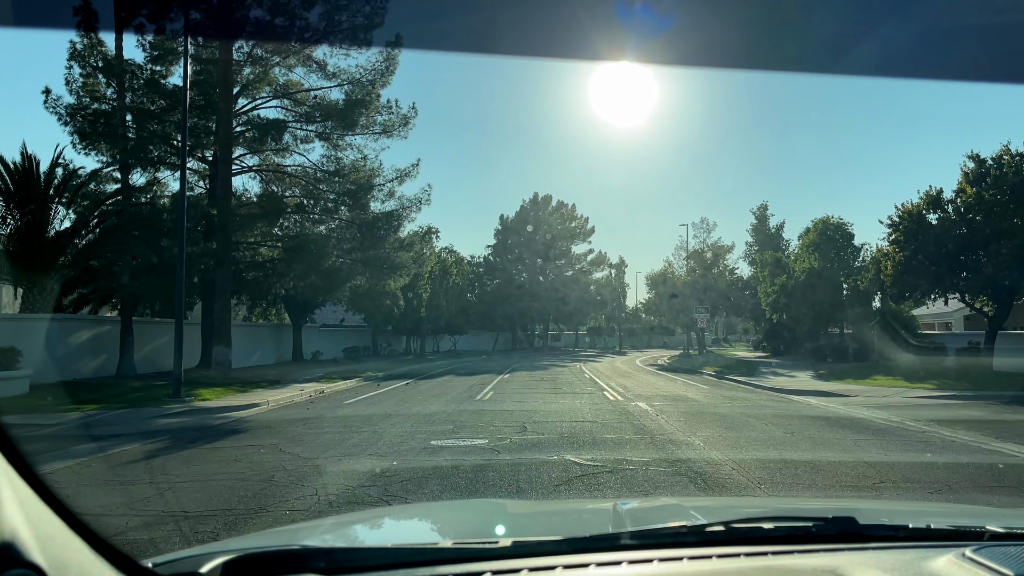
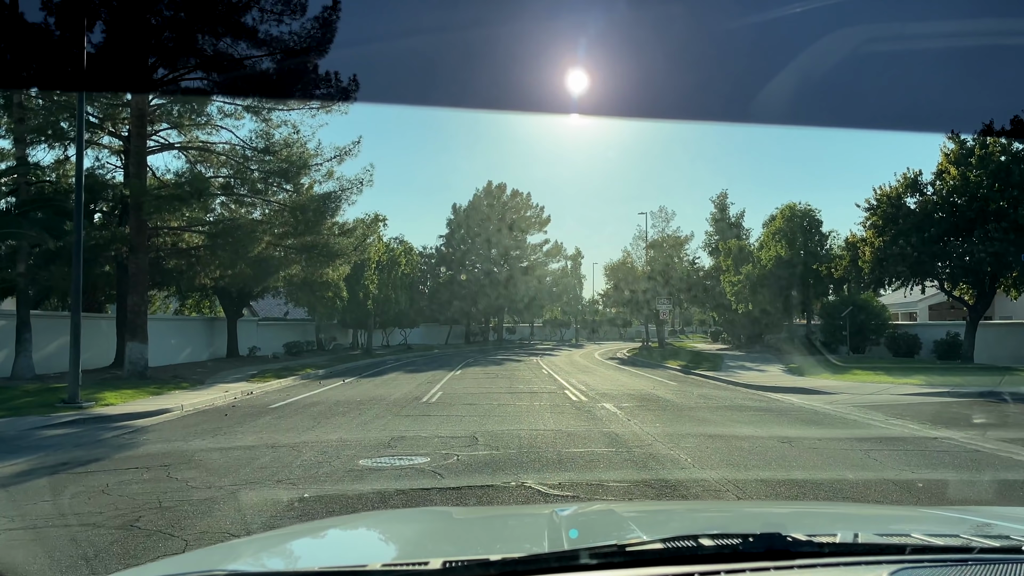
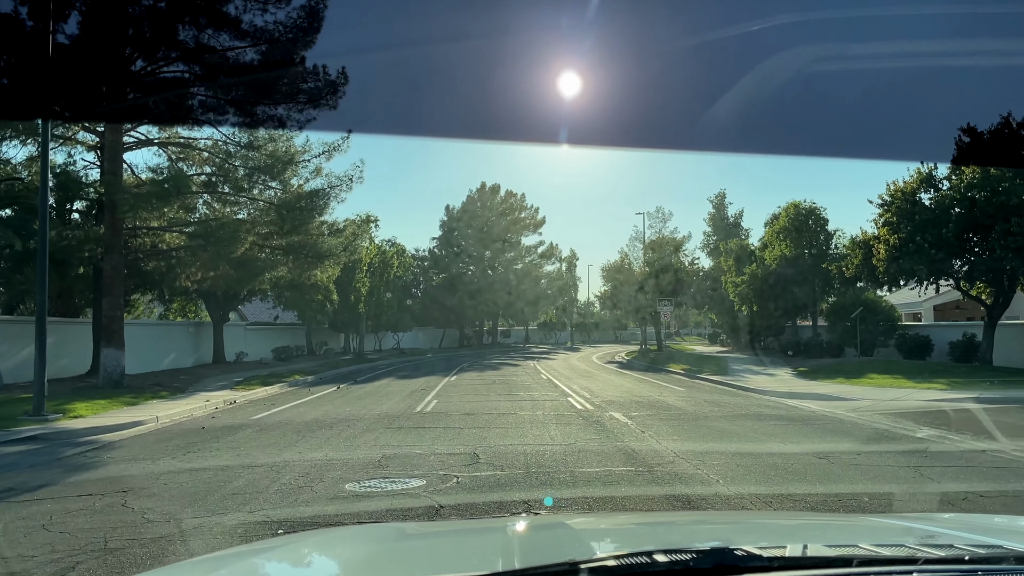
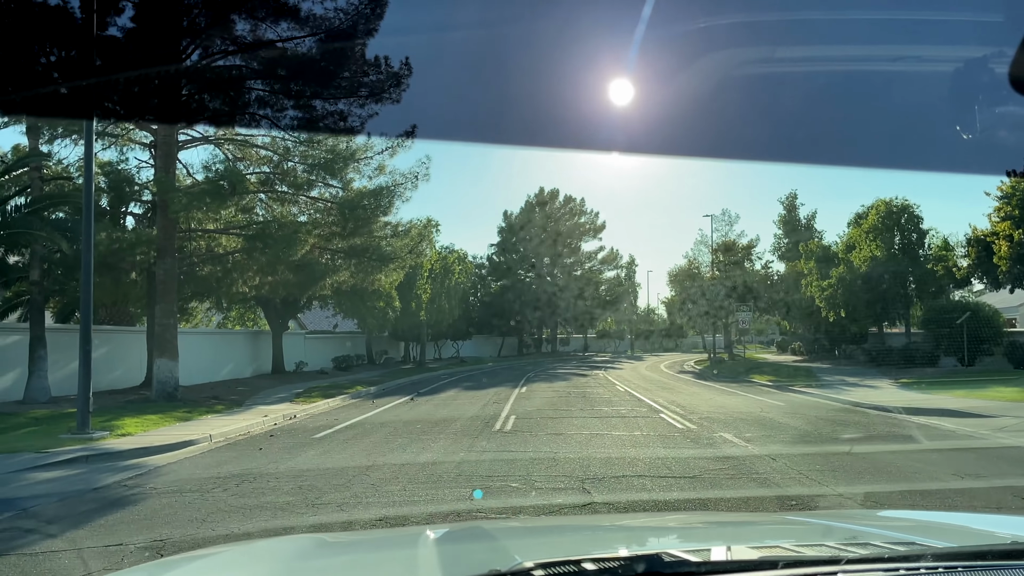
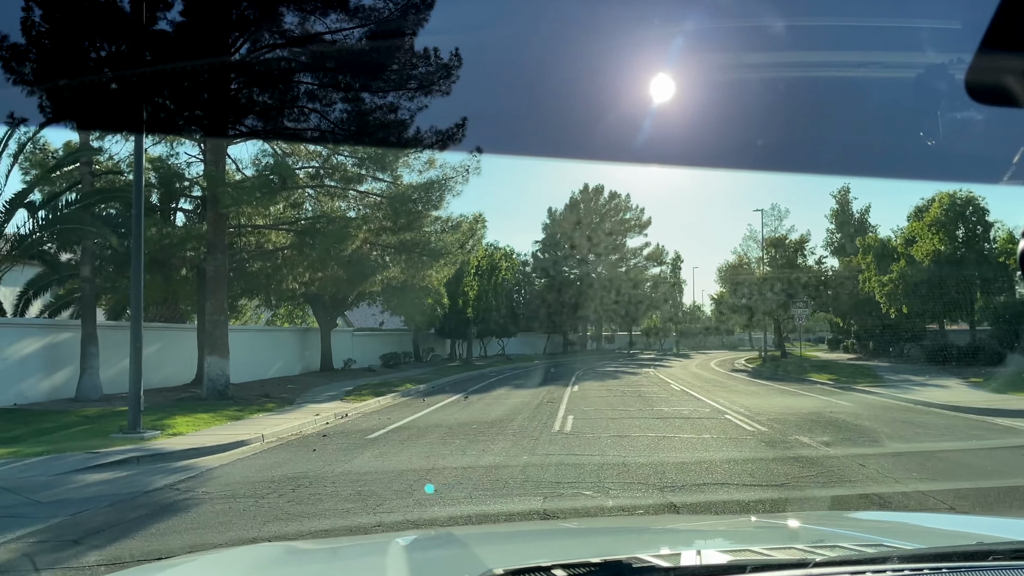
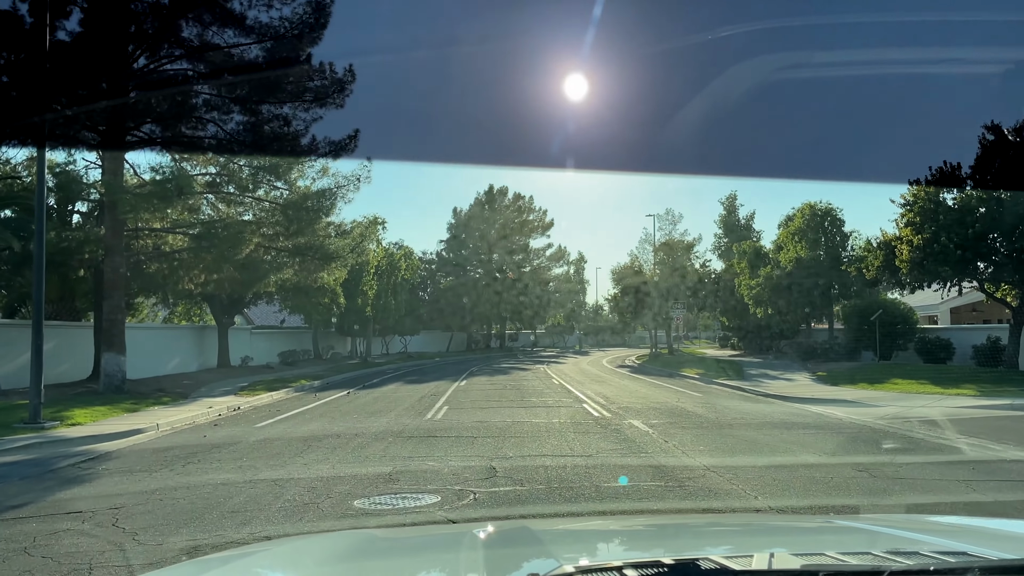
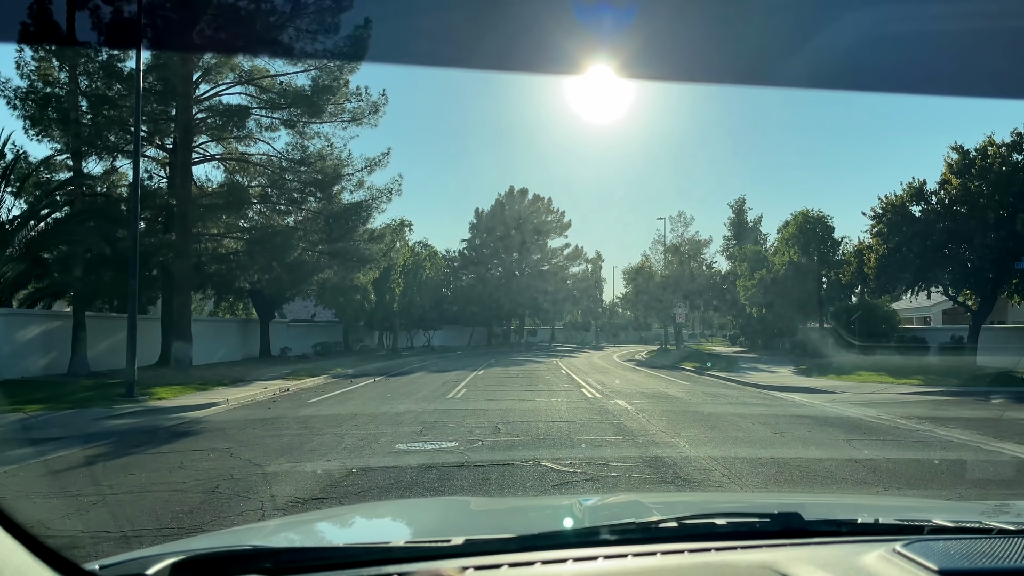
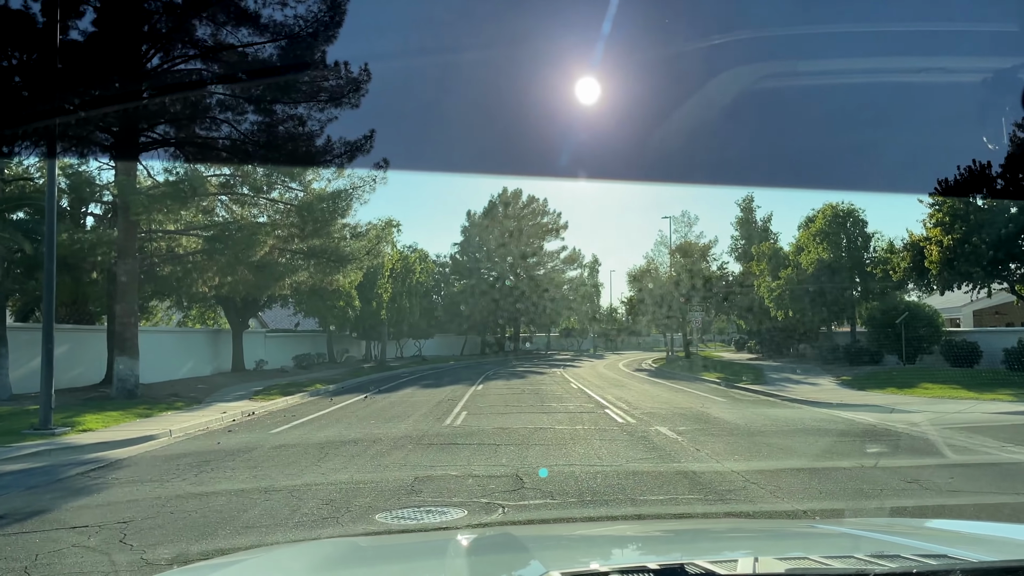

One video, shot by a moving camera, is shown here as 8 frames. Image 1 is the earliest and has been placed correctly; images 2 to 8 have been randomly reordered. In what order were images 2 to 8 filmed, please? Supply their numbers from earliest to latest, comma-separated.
7, 2, 3, 6, 8, 4, 5
